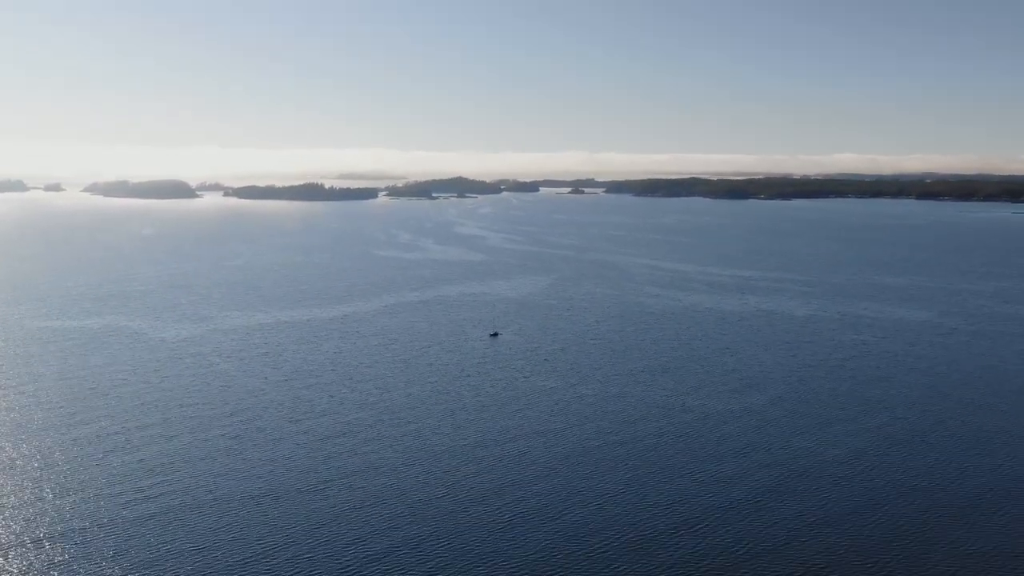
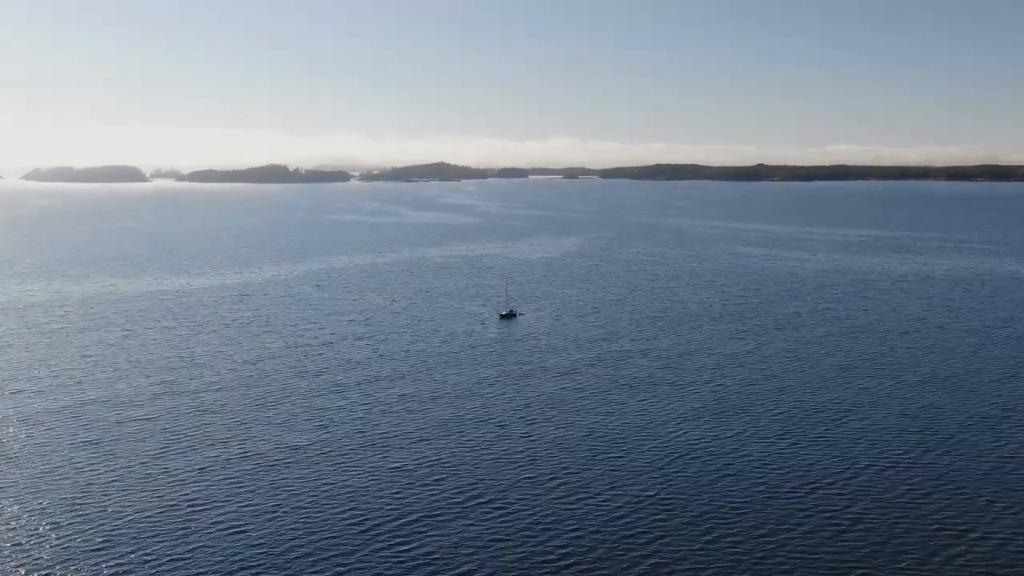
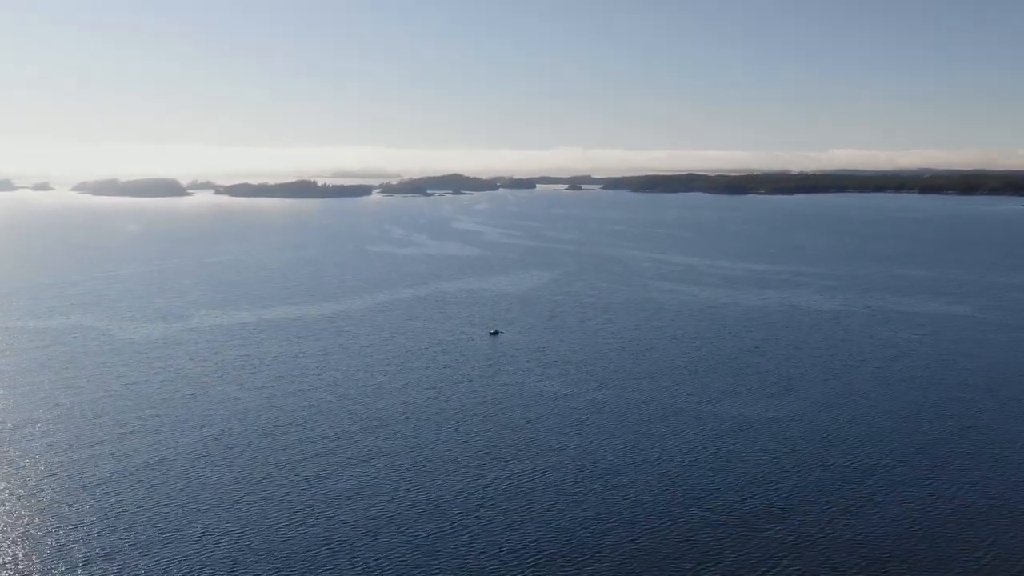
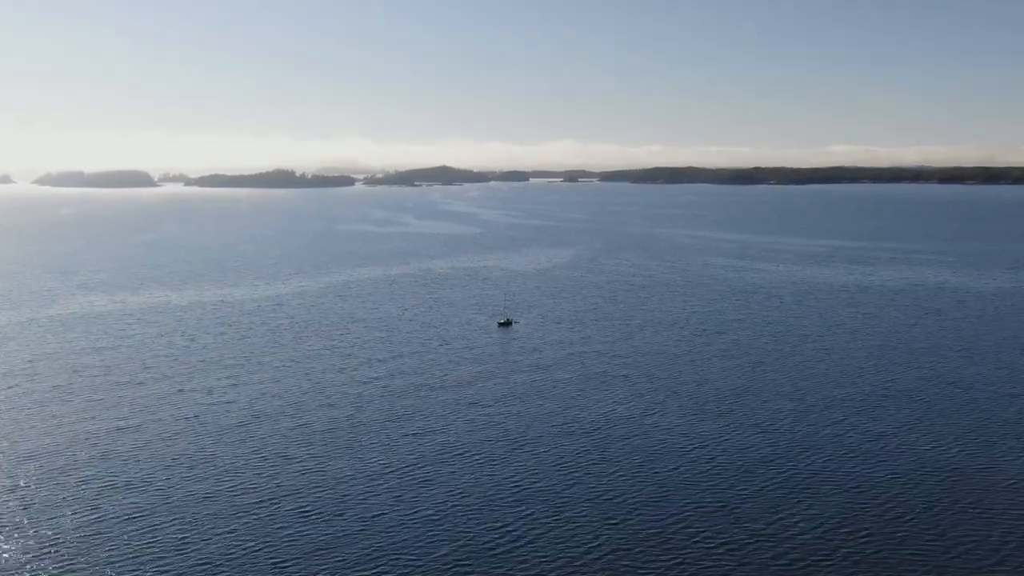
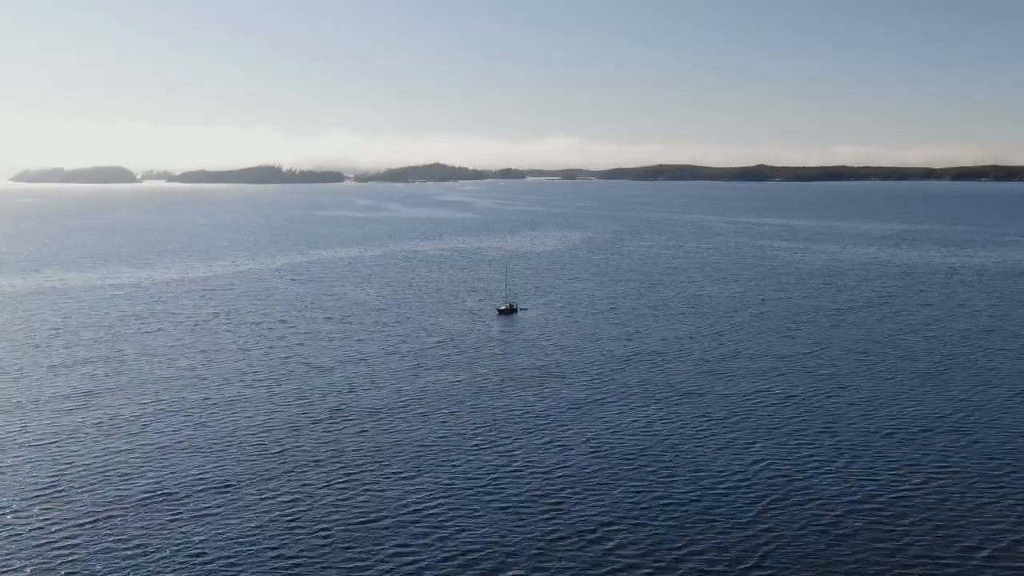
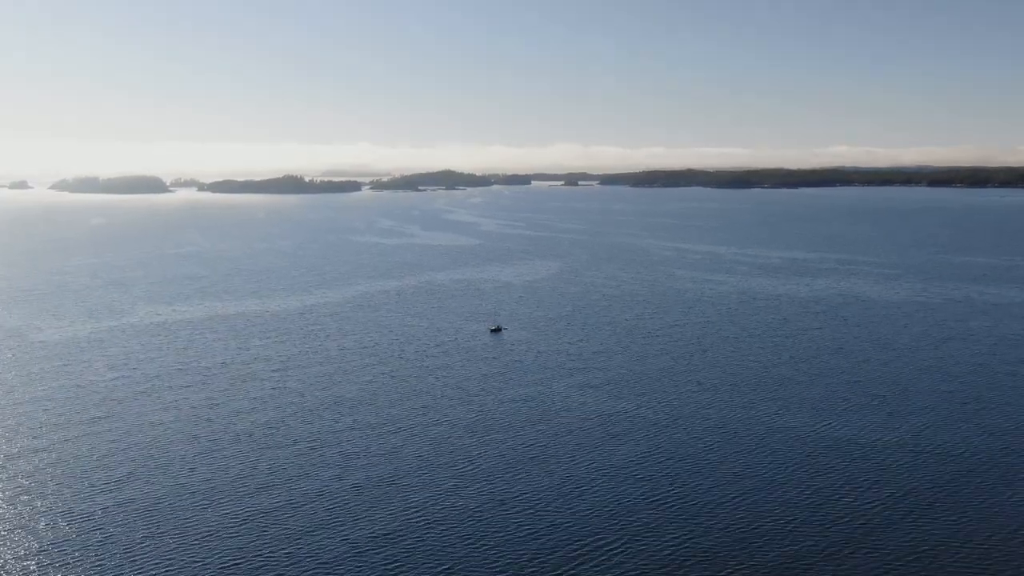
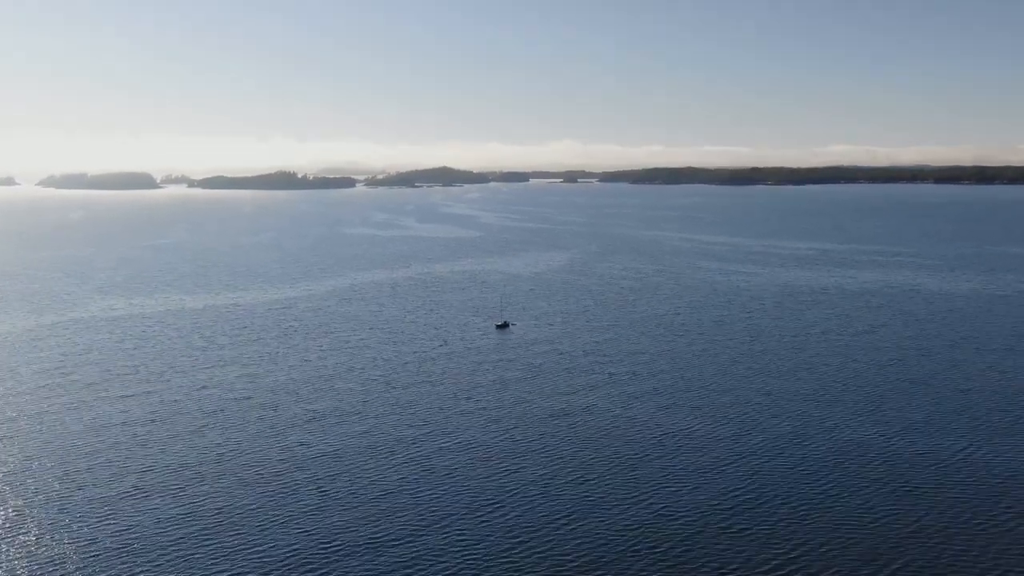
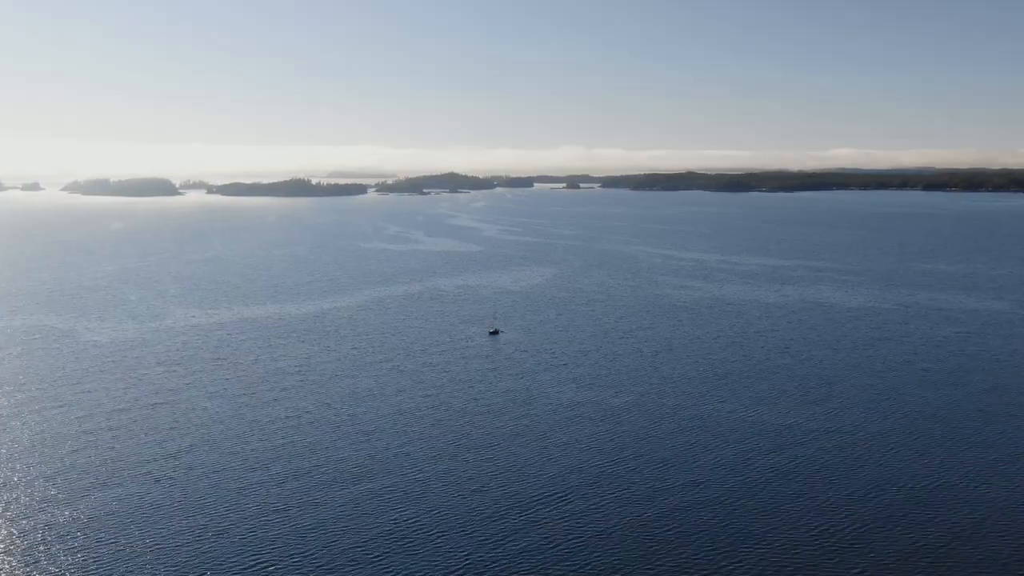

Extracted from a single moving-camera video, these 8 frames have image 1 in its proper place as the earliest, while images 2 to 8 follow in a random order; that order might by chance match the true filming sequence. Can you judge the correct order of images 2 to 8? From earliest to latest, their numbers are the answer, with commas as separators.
3, 8, 6, 7, 4, 2, 5
